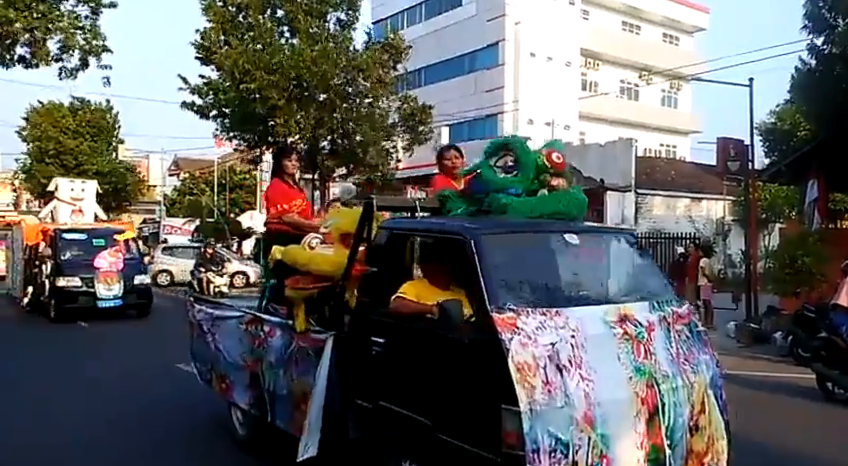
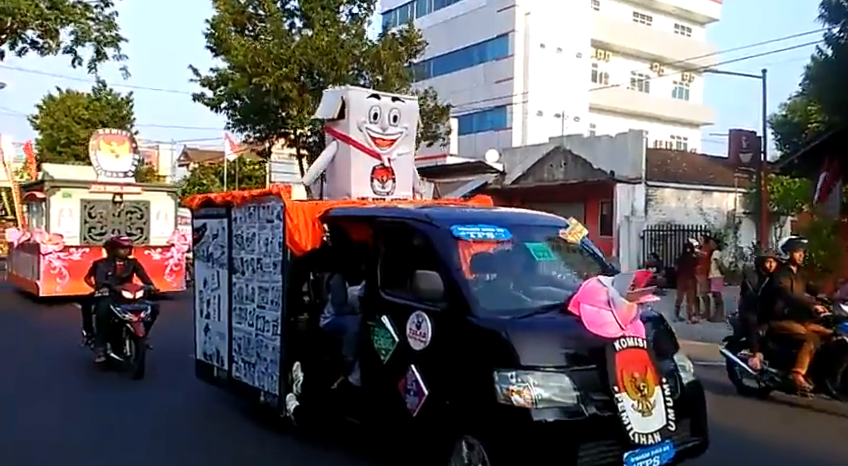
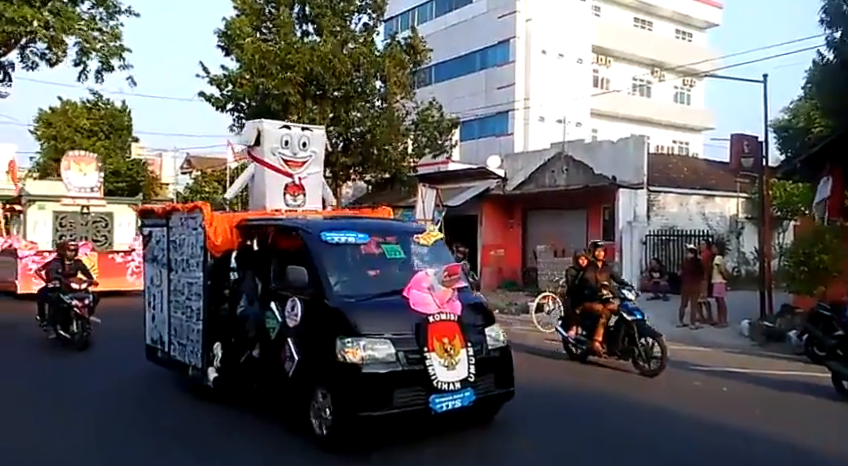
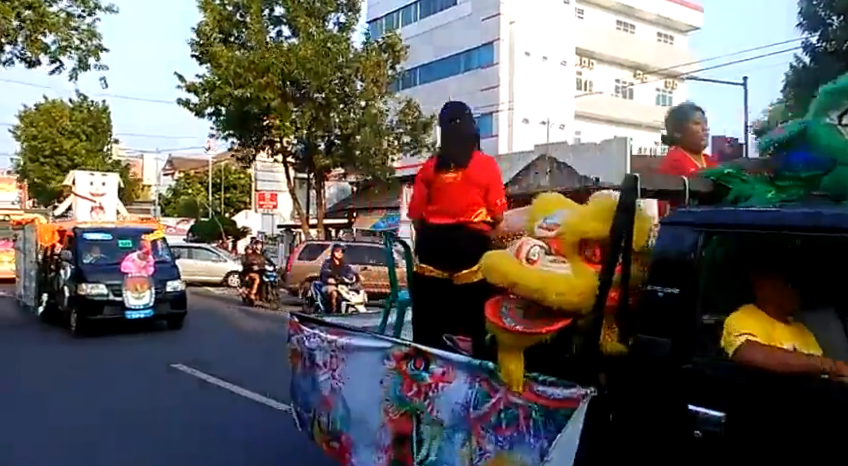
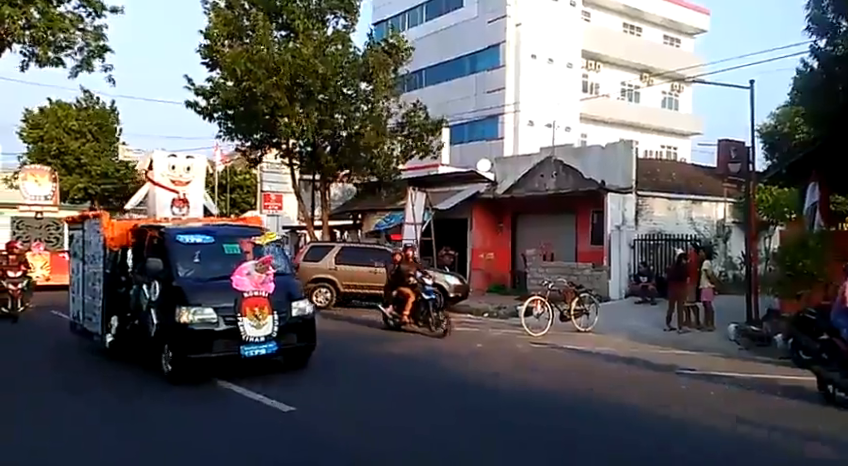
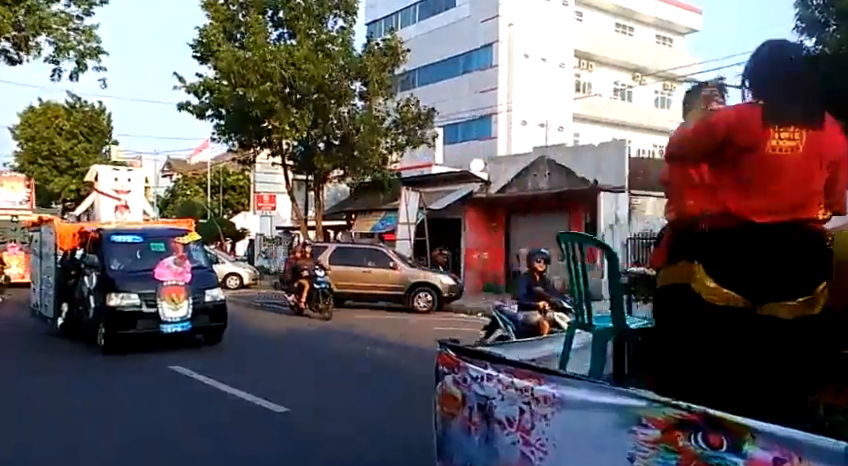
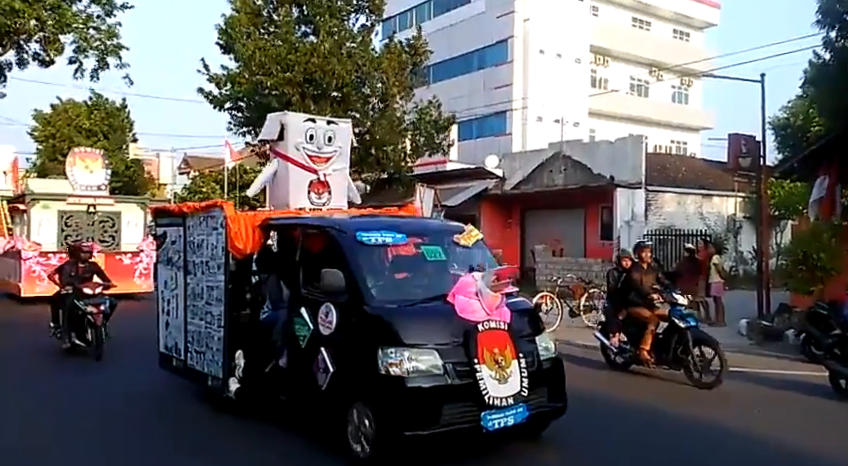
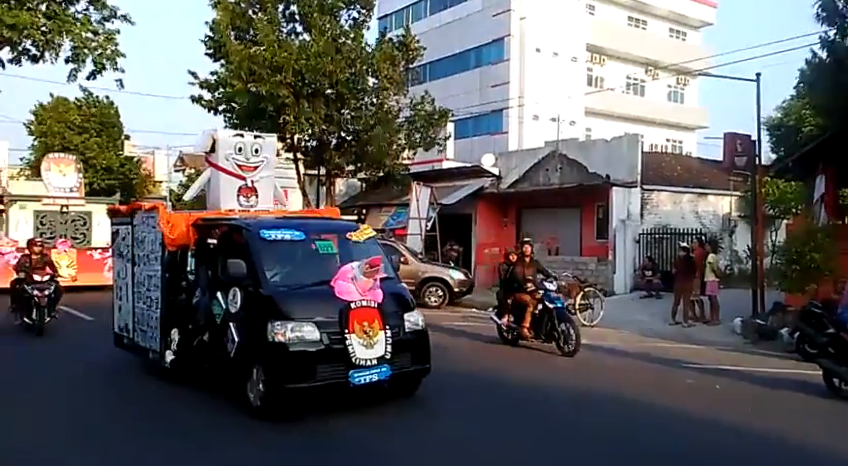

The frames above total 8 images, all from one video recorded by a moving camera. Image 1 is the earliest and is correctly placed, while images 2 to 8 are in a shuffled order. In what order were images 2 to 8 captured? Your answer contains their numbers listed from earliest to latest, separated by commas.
4, 6, 5, 8, 3, 7, 2
